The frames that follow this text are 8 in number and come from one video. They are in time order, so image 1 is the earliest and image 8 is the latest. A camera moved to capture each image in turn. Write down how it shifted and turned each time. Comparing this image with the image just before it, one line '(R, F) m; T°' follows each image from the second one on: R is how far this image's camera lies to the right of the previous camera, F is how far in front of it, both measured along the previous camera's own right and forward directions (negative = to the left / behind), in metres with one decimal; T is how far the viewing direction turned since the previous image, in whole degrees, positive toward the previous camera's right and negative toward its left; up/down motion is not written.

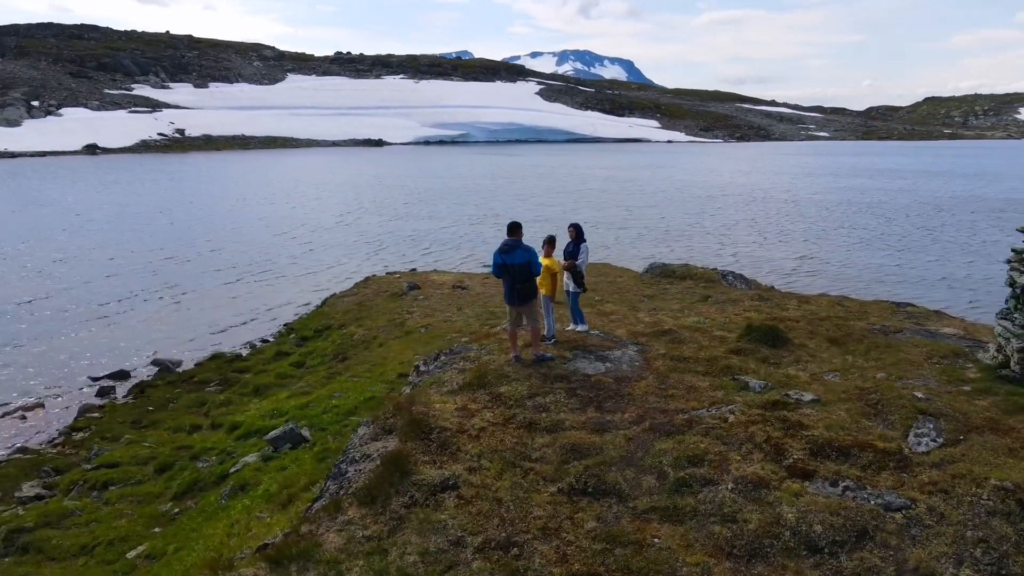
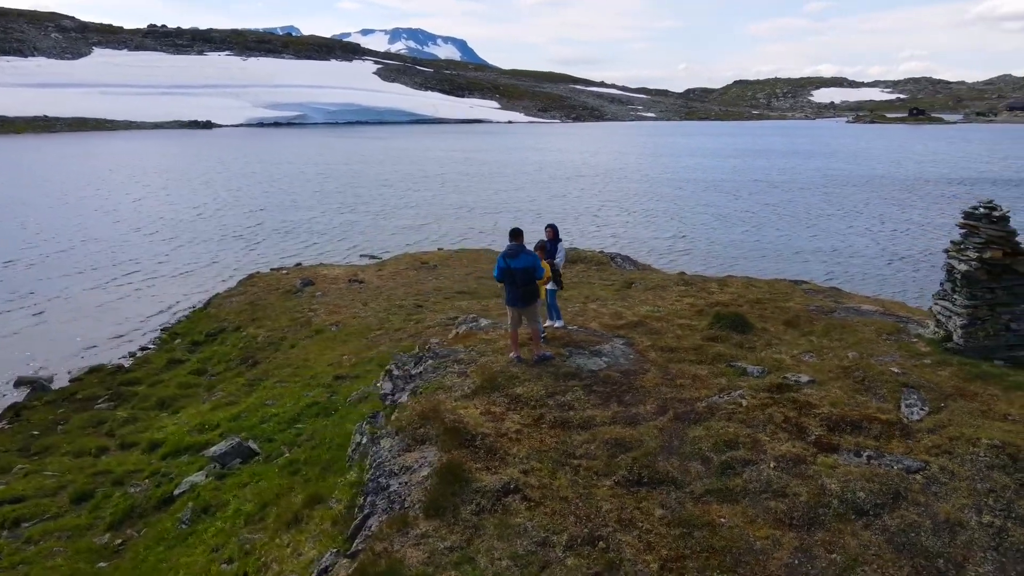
(-2.5, -0.1) m; +12°
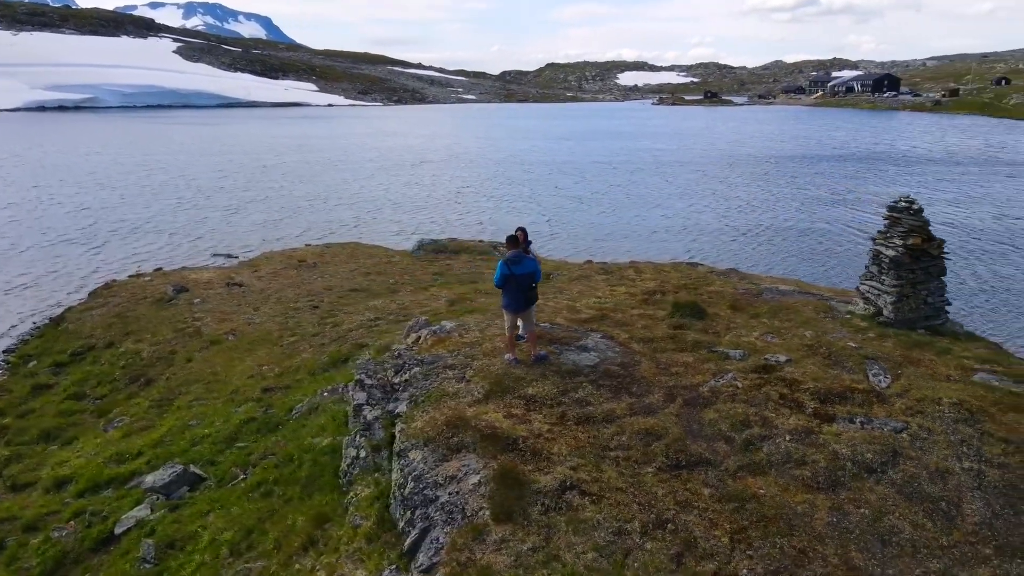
(-2.8, -0.1) m; +13°
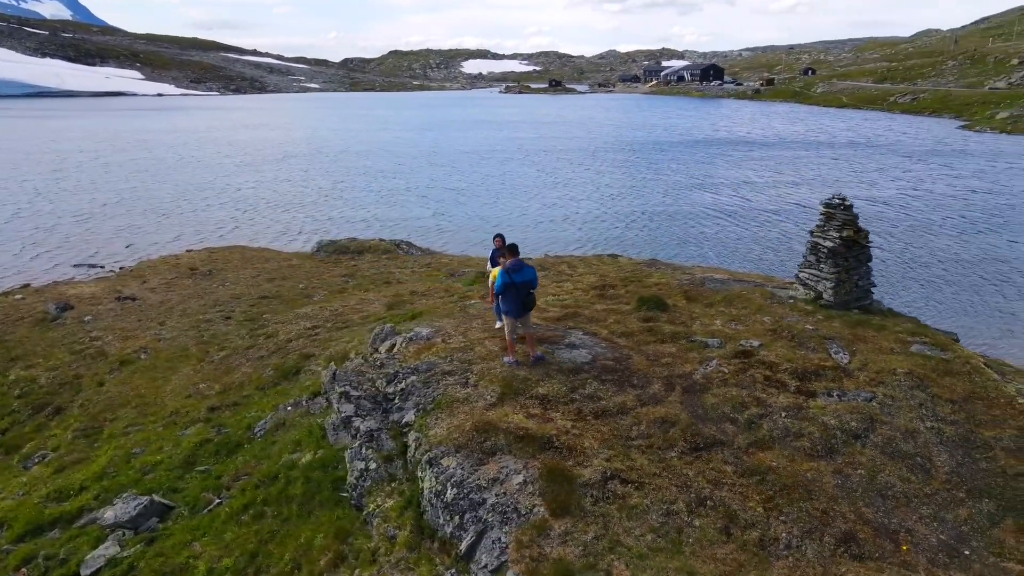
(-2.5, -0.3) m; +11°
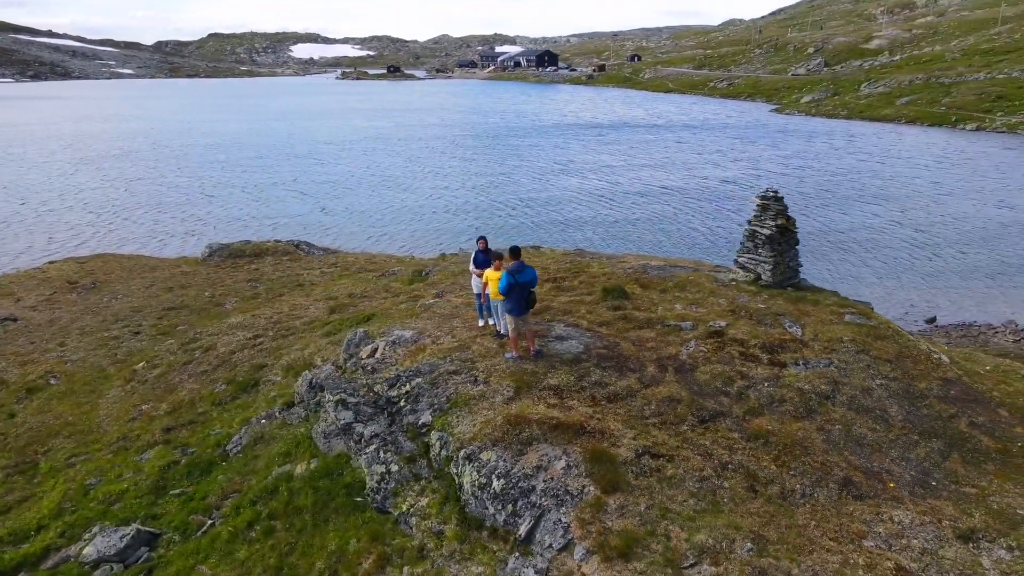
(-2.9, -0.5) m; +12°
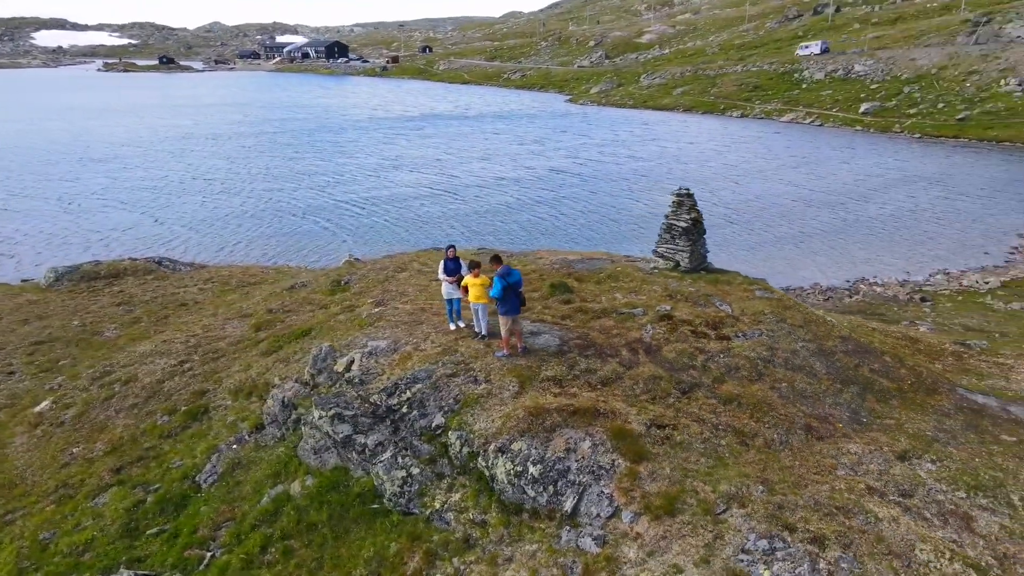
(-3.7, -0.7) m; +15°
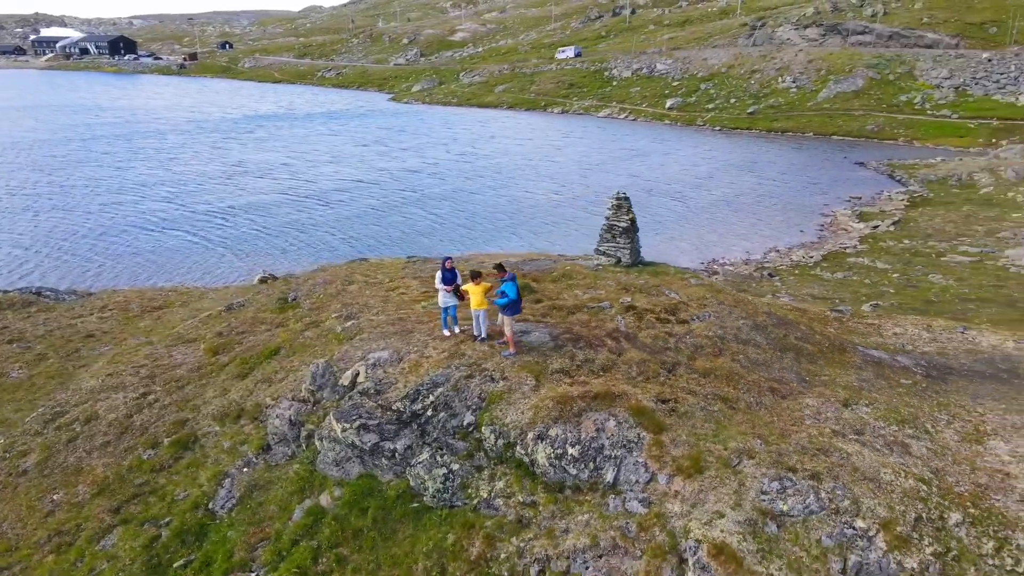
(-4.1, -1.1) m; +14°
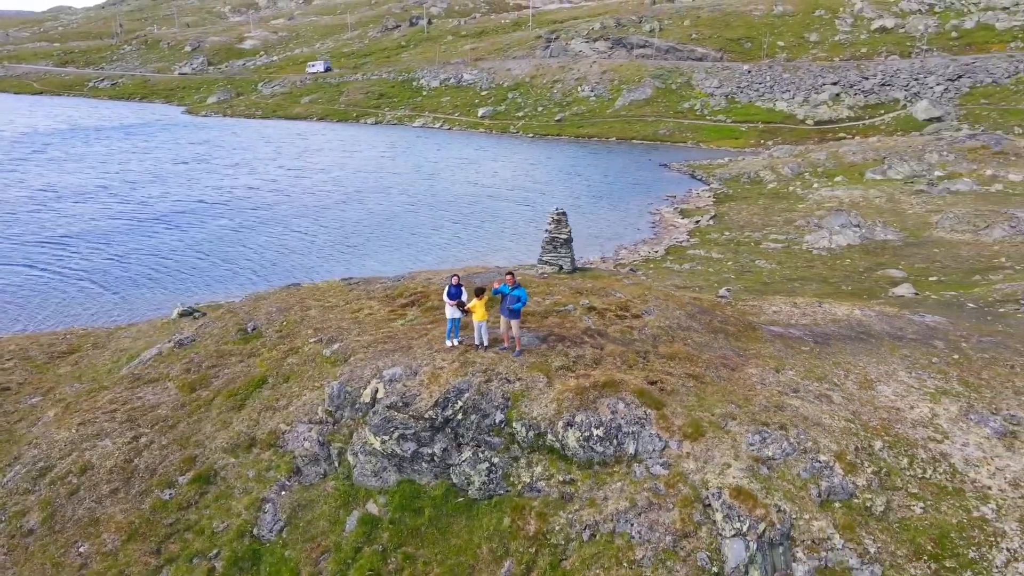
(-5.0, -1.7) m; +15°
